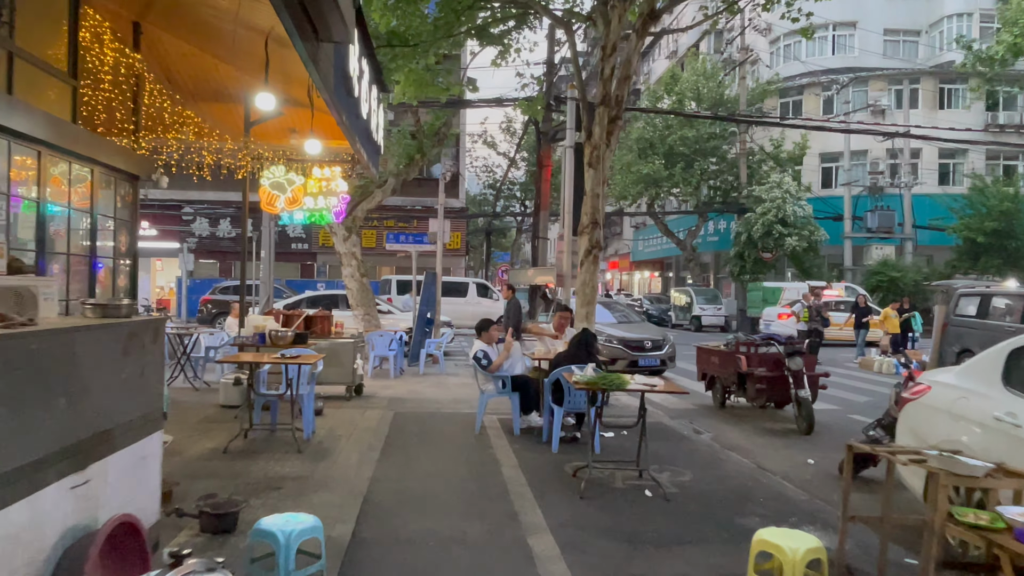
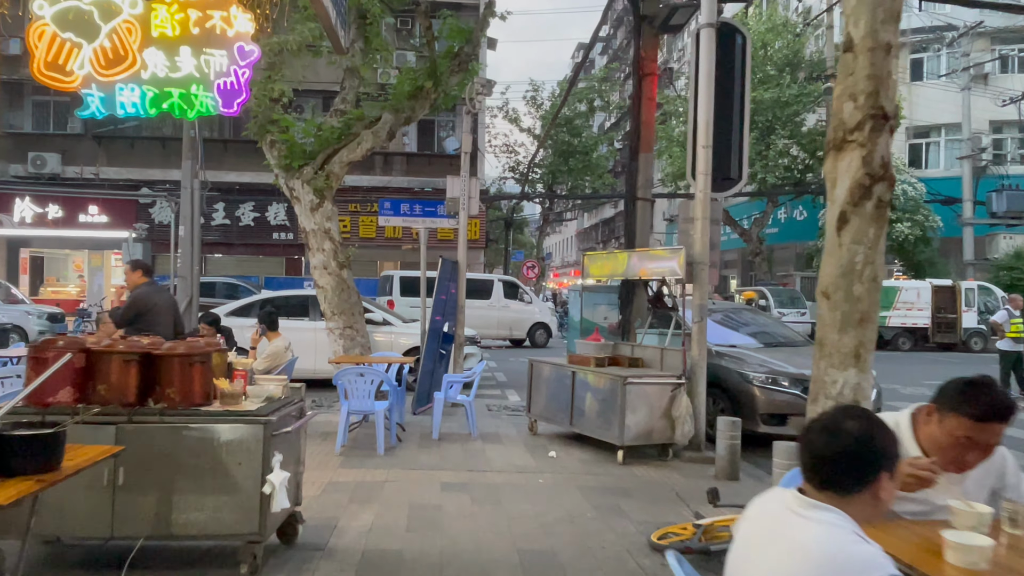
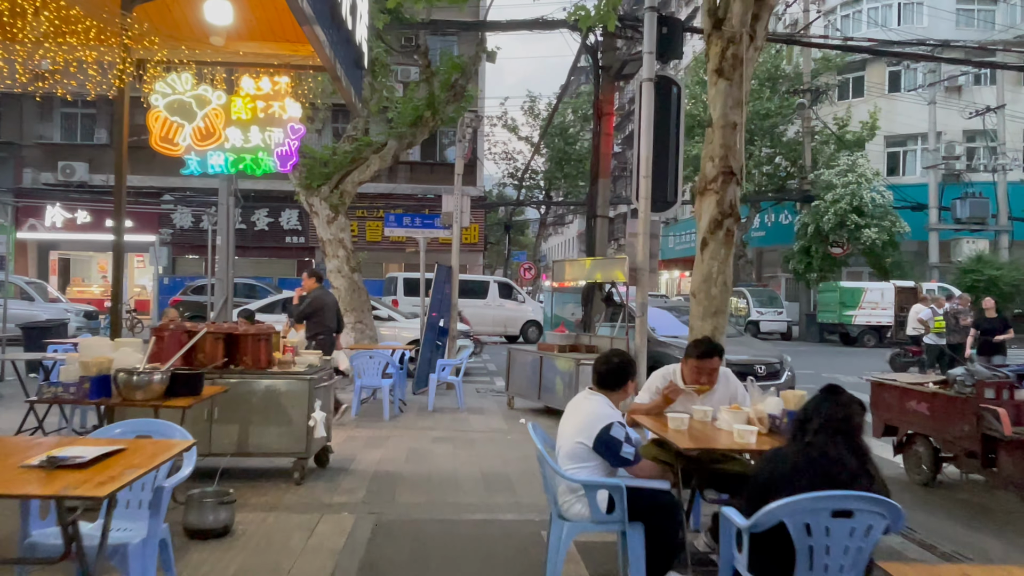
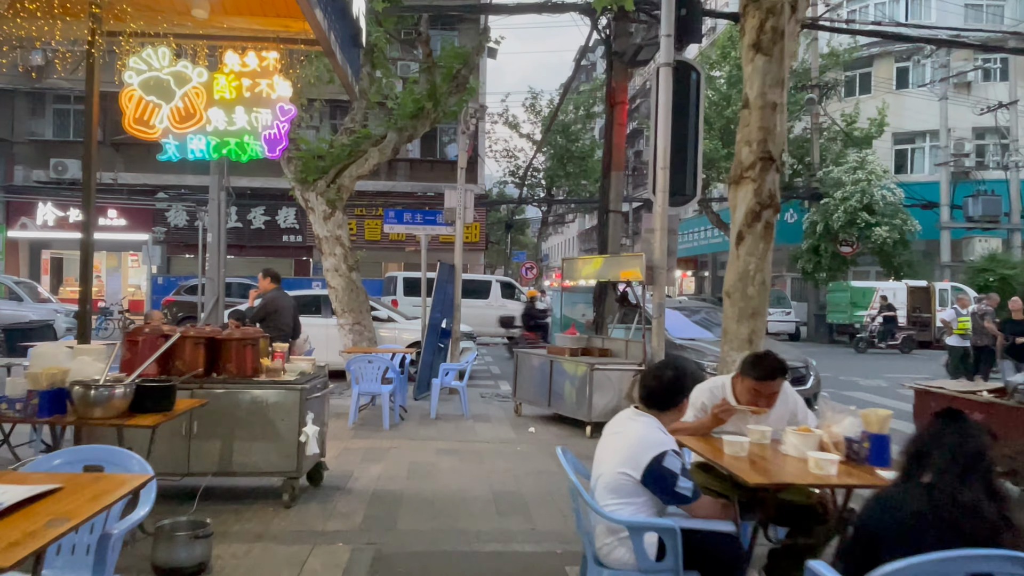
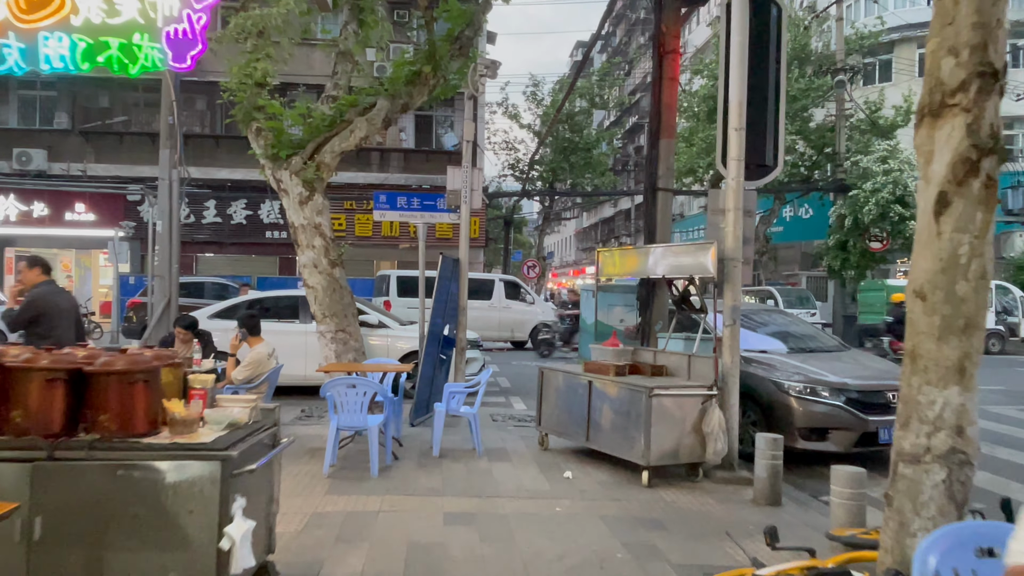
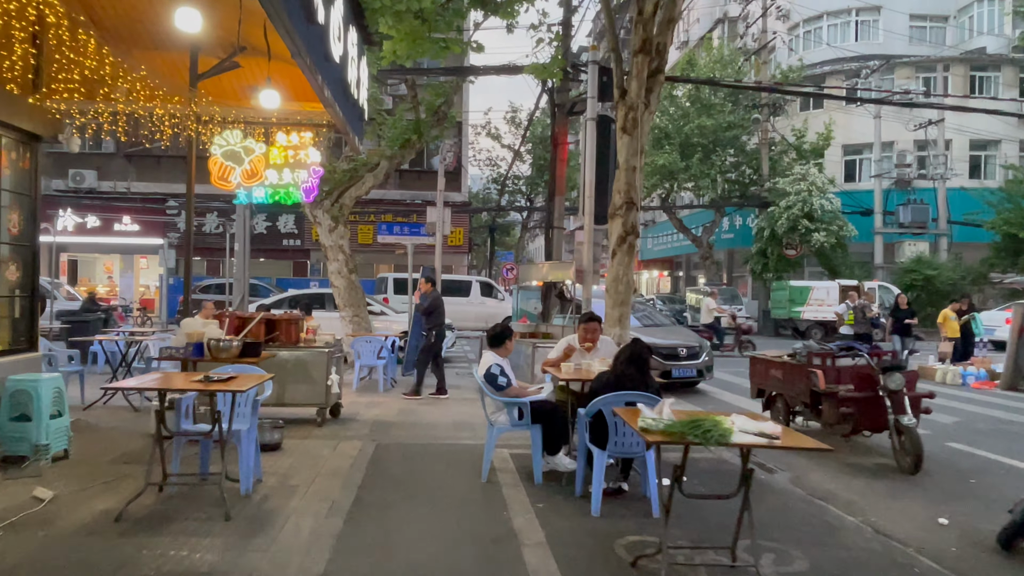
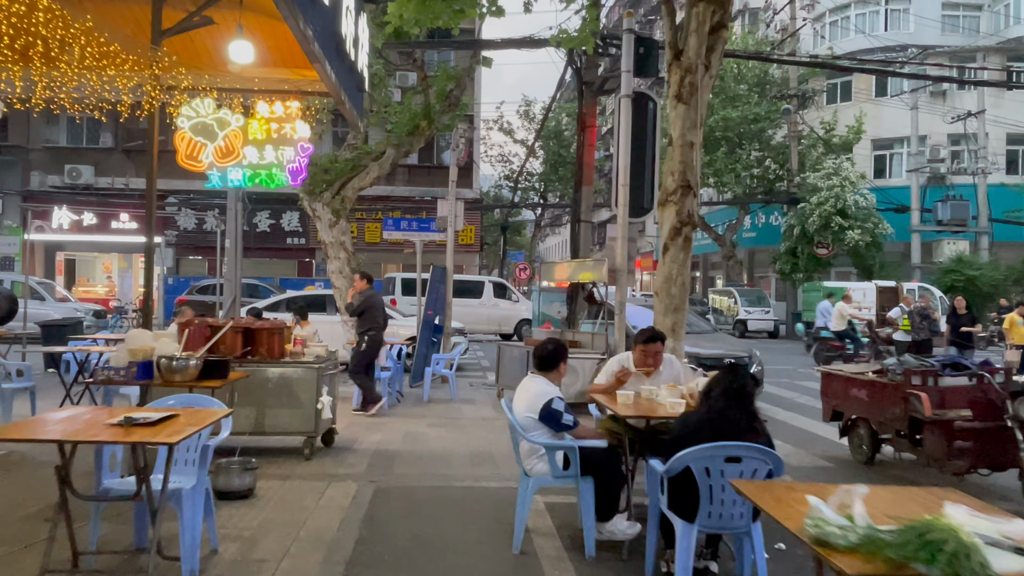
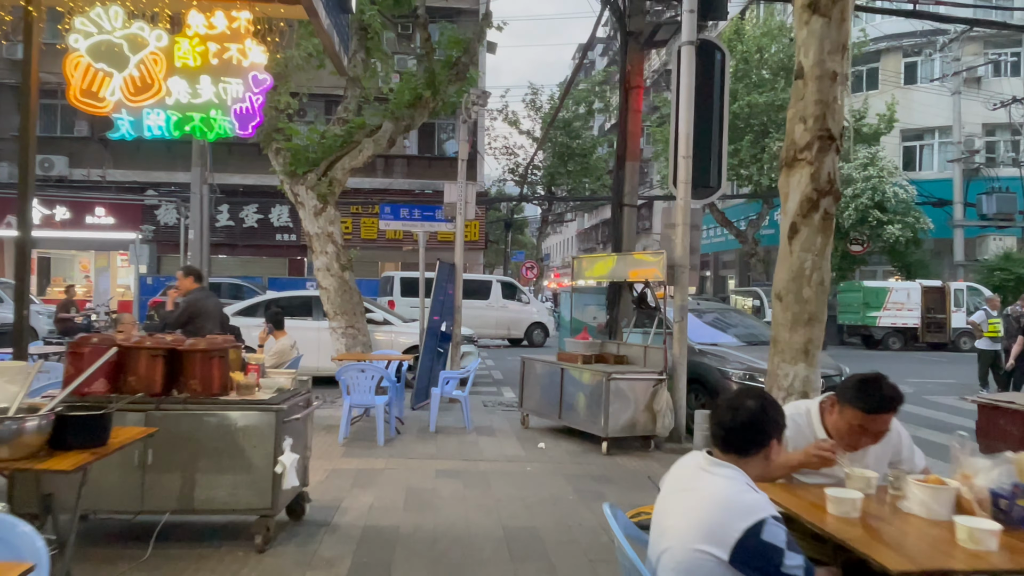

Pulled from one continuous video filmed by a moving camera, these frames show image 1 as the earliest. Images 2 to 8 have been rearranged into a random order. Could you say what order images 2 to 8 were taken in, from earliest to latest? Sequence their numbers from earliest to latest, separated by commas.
6, 7, 3, 4, 8, 2, 5
